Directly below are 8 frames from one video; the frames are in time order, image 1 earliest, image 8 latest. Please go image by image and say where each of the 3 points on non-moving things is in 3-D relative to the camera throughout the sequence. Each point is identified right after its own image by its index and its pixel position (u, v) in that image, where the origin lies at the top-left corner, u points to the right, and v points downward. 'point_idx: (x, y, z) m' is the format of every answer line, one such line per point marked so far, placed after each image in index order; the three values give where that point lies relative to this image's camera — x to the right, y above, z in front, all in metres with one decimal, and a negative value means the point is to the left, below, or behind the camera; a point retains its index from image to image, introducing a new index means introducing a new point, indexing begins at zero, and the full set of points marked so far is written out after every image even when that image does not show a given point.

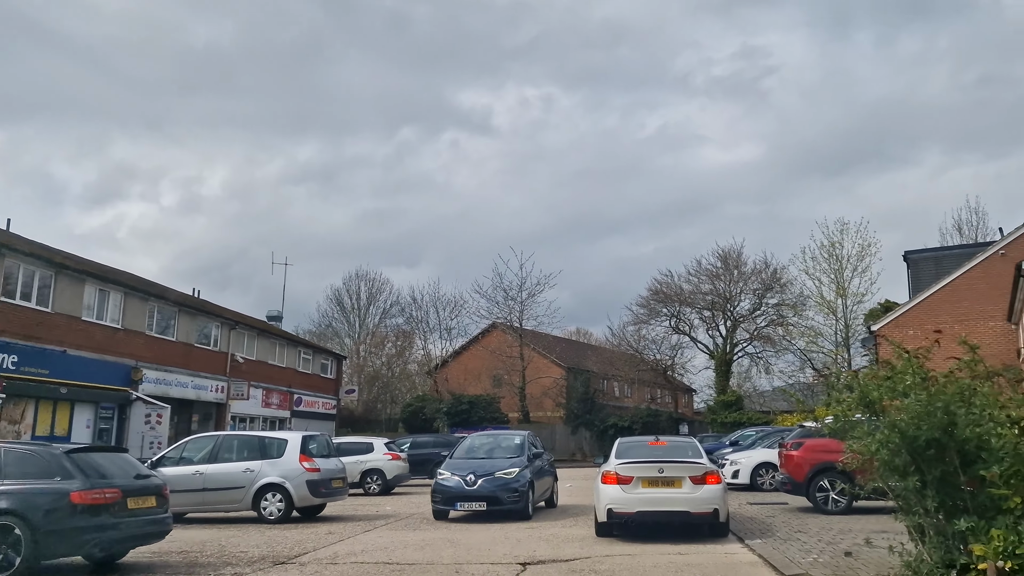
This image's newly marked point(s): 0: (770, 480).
0: (+5.8, -4.3, +19.3) m
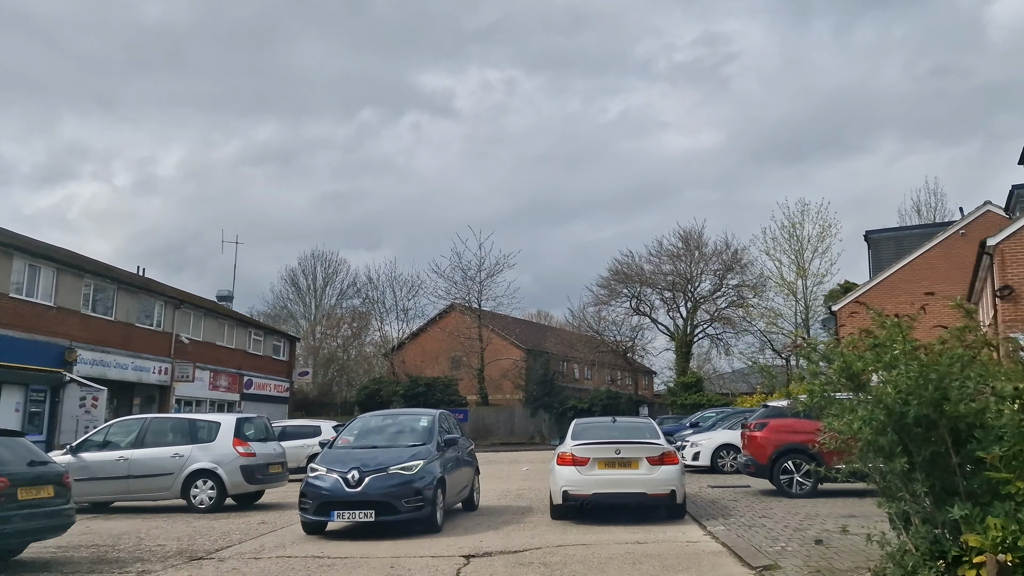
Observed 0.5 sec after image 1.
0: (+4.7, -3.8, +18.7) m
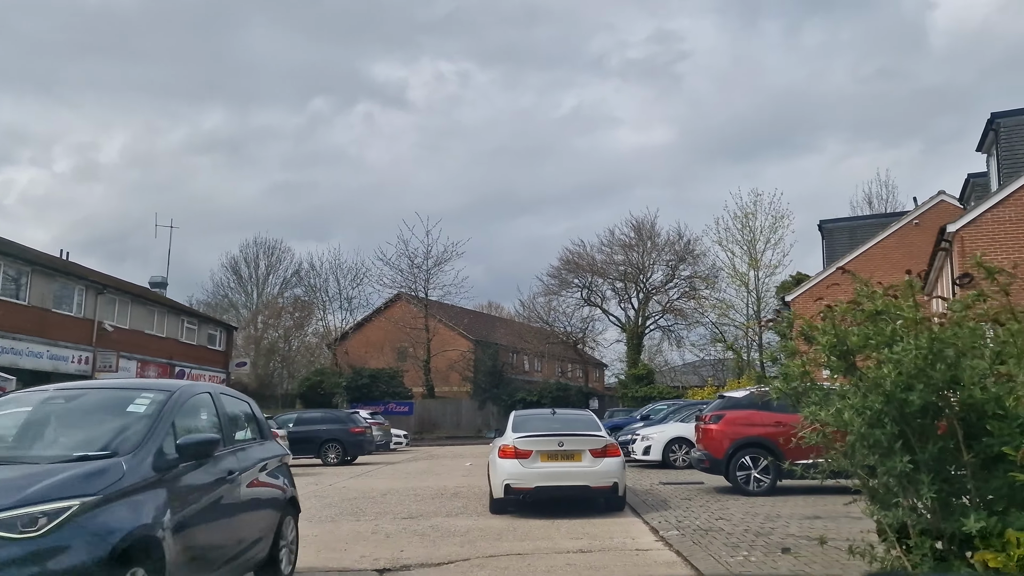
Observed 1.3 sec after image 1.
0: (+3.5, -3.5, +17.8) m
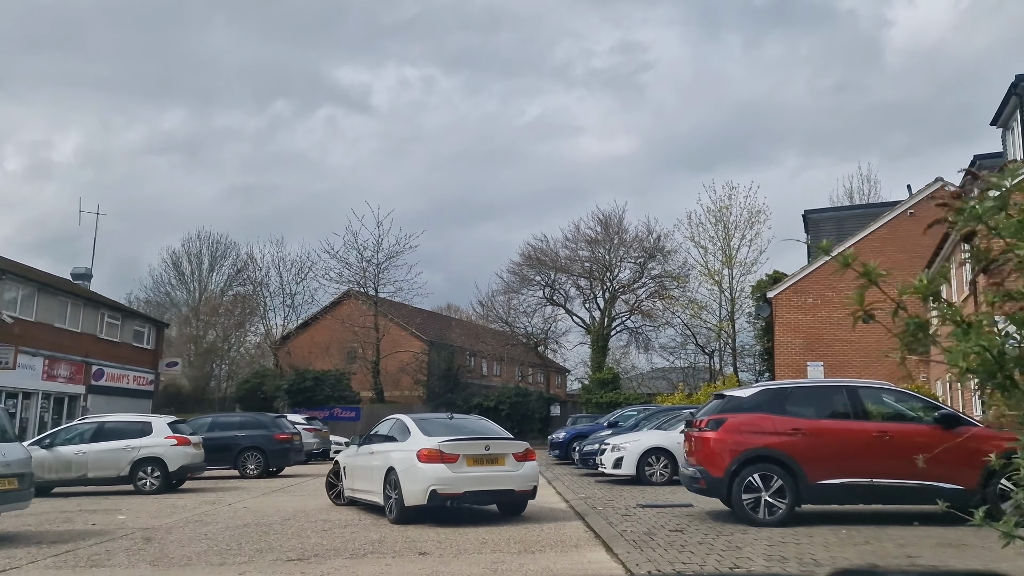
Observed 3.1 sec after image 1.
0: (+2.6, -3.2, +14.9) m
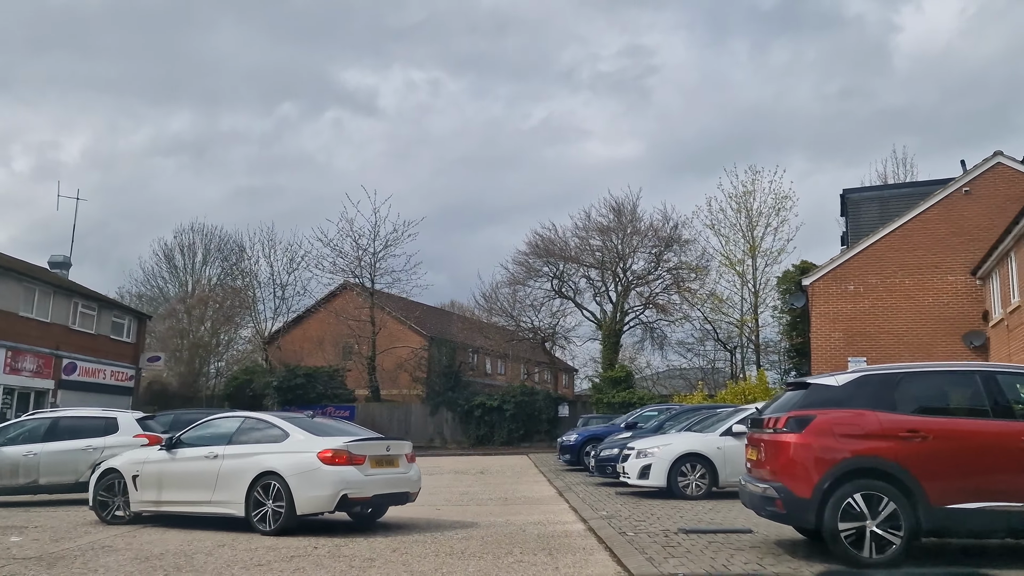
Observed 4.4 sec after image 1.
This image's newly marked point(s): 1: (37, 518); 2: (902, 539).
0: (+2.6, -2.8, +12.3) m
1: (-6.2, -3.0, +11.2) m
2: (+2.9, -1.9, +6.6) m
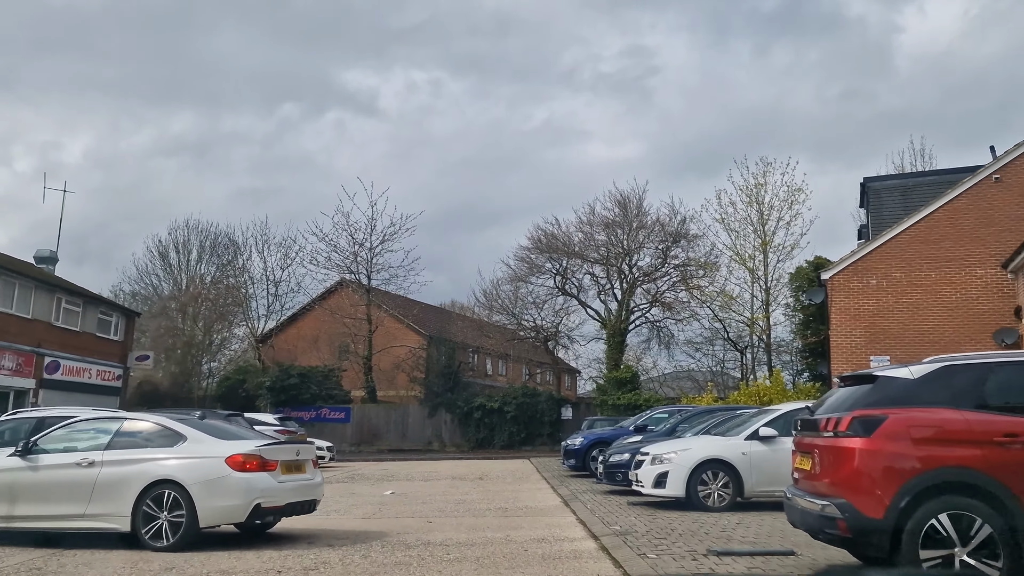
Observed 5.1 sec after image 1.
0: (+2.6, -2.6, +11.0) m
1: (-6.2, -2.8, +9.9) m
2: (+2.9, -1.7, +5.3) m
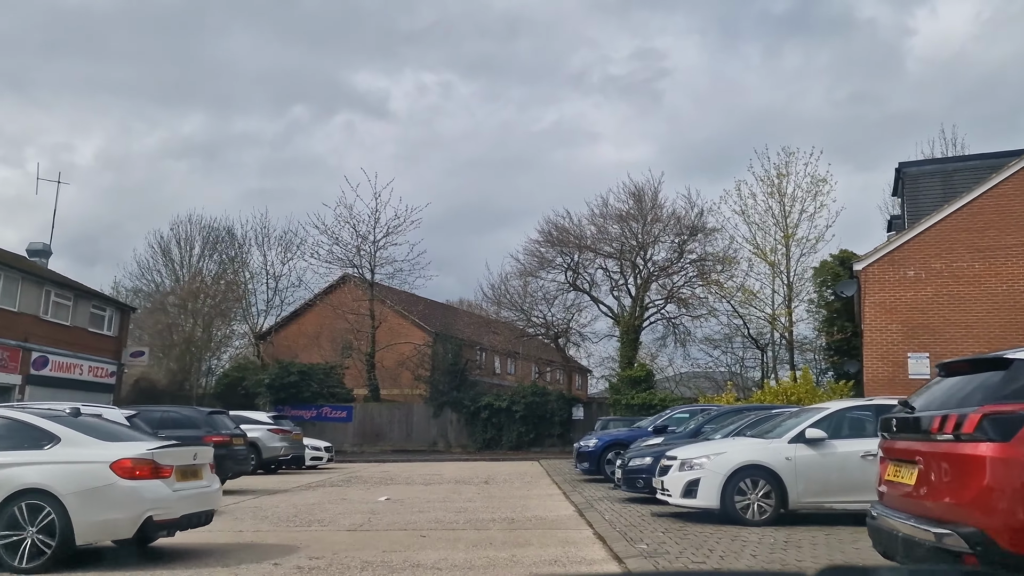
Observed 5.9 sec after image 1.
0: (+2.7, -2.4, +9.5) m
1: (-6.1, -2.5, +8.5) m
2: (+3.0, -1.5, +3.8) m
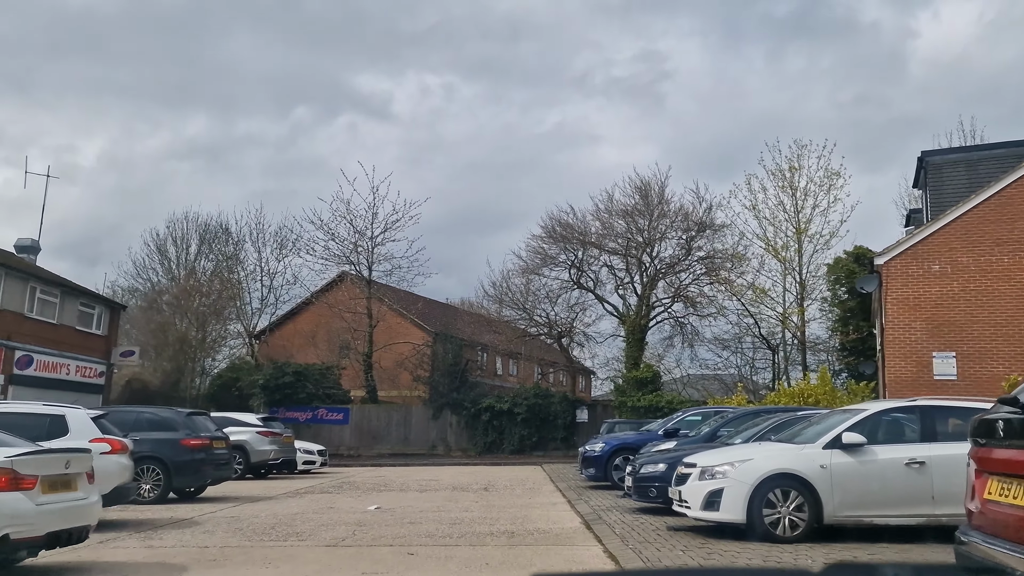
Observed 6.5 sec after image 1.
0: (+2.7, -2.2, +8.4) m
1: (-6.1, -2.4, +7.5) m
2: (+2.9, -1.3, +2.7) m
